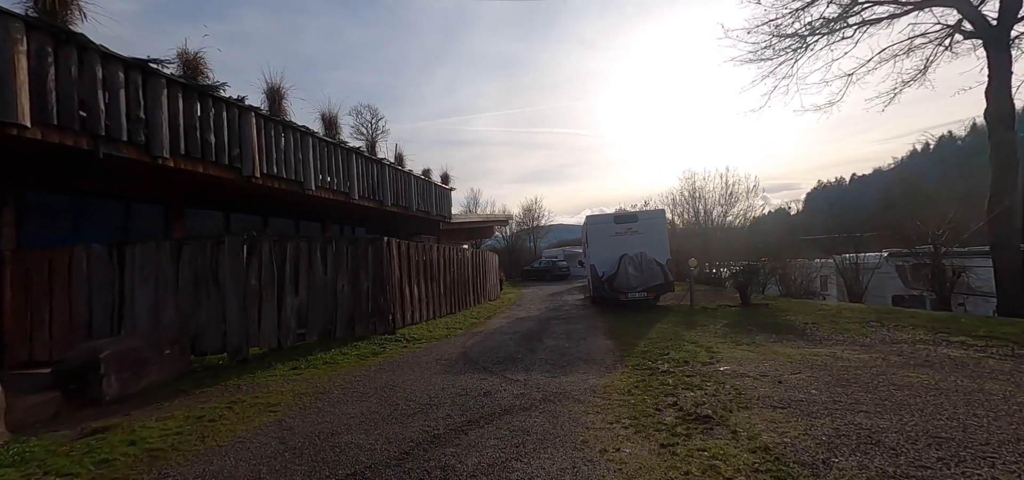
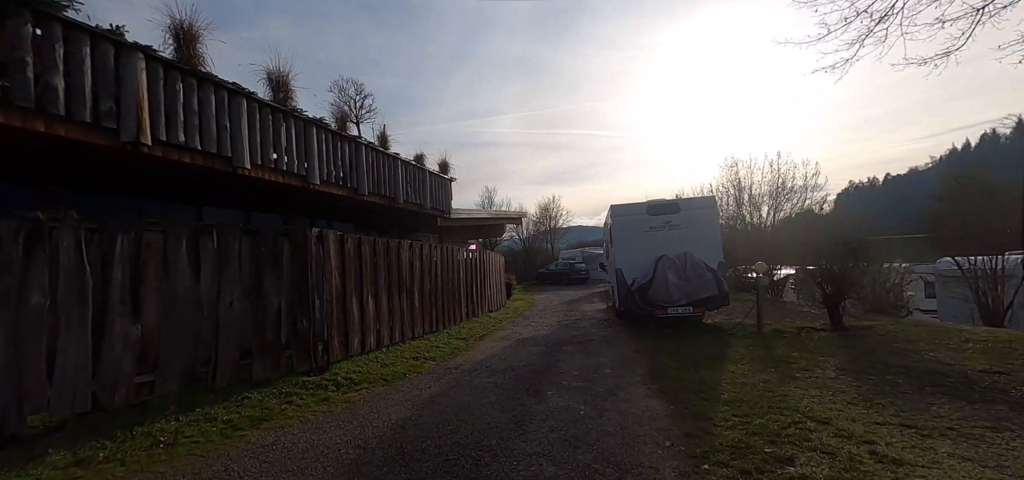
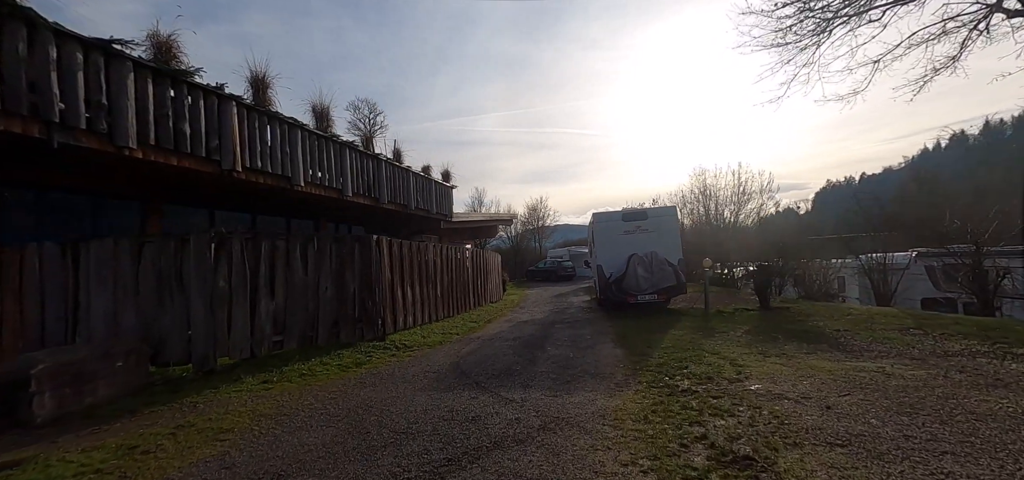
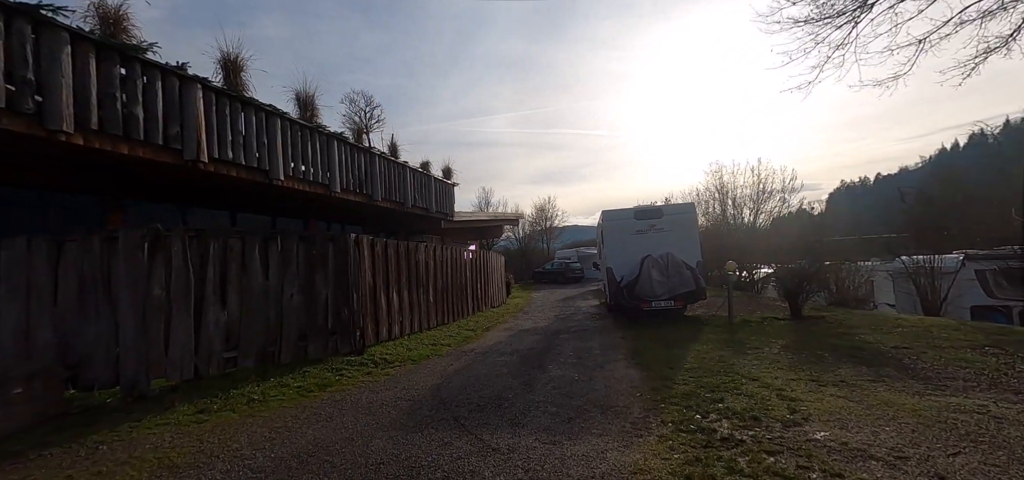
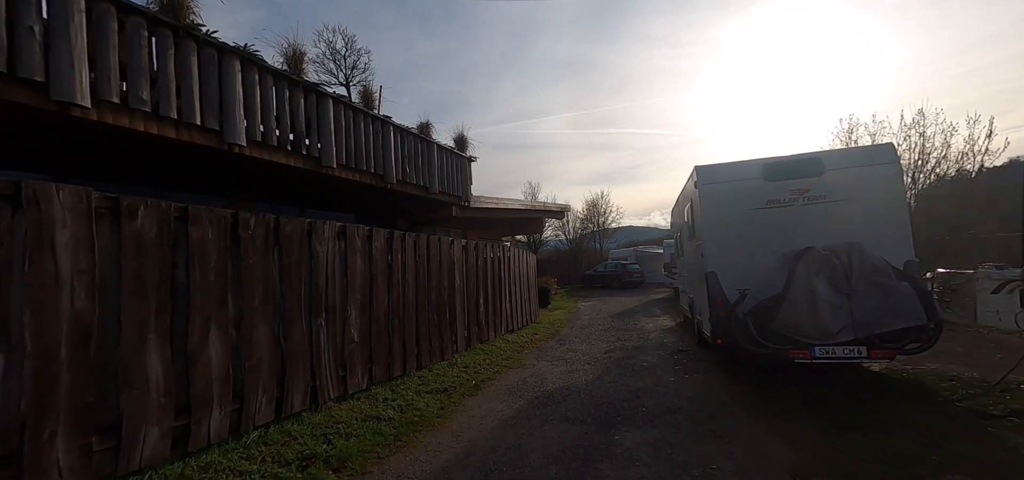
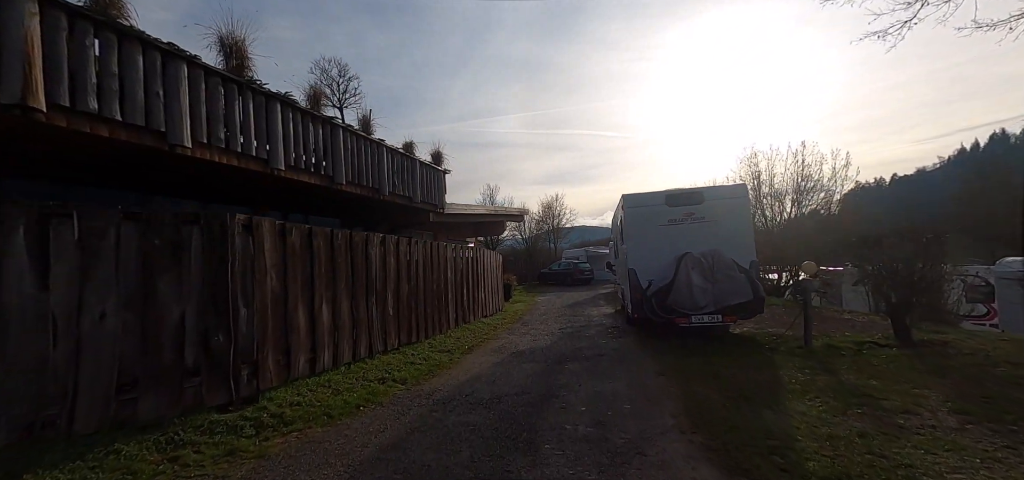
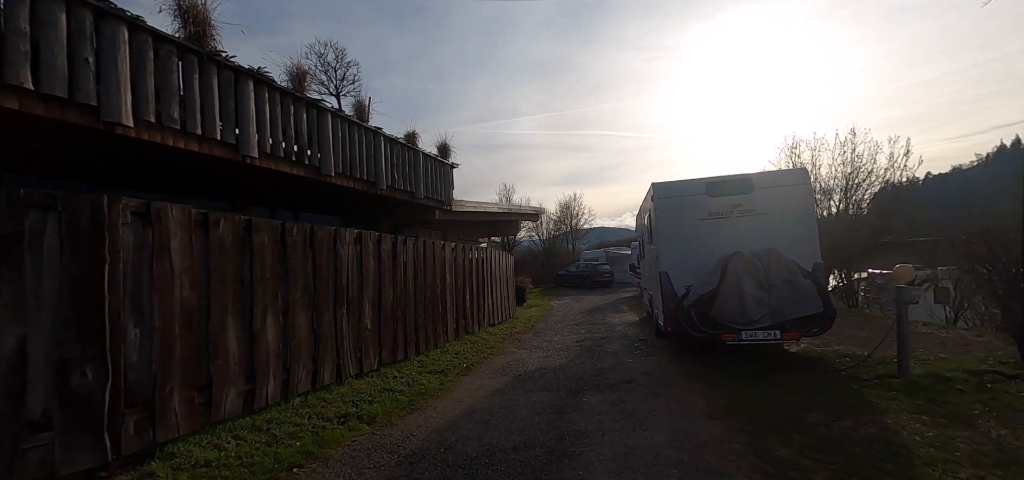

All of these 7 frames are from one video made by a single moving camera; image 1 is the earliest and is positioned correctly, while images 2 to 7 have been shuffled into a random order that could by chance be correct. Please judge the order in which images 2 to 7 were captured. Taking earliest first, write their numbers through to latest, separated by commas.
3, 4, 2, 6, 7, 5
